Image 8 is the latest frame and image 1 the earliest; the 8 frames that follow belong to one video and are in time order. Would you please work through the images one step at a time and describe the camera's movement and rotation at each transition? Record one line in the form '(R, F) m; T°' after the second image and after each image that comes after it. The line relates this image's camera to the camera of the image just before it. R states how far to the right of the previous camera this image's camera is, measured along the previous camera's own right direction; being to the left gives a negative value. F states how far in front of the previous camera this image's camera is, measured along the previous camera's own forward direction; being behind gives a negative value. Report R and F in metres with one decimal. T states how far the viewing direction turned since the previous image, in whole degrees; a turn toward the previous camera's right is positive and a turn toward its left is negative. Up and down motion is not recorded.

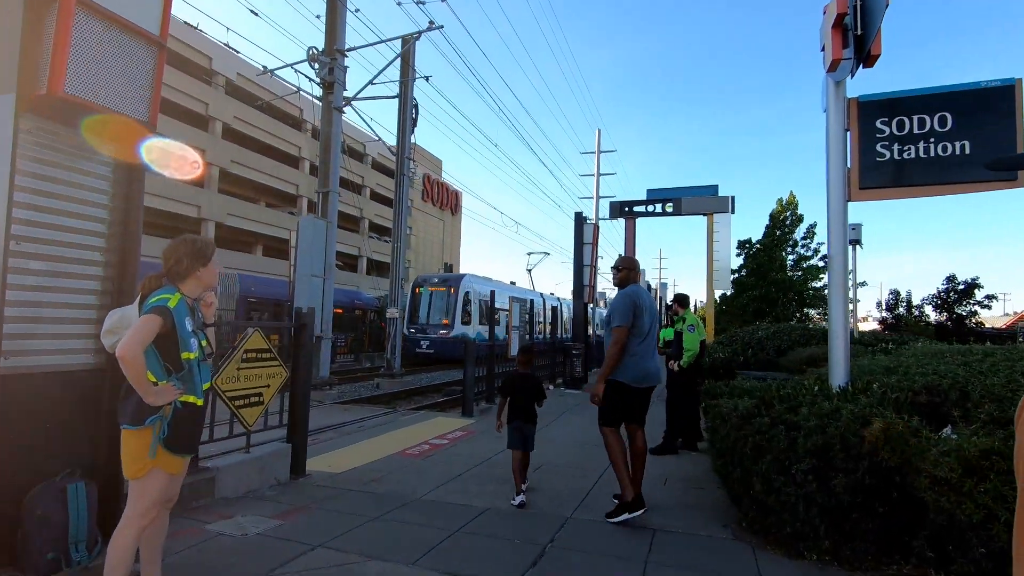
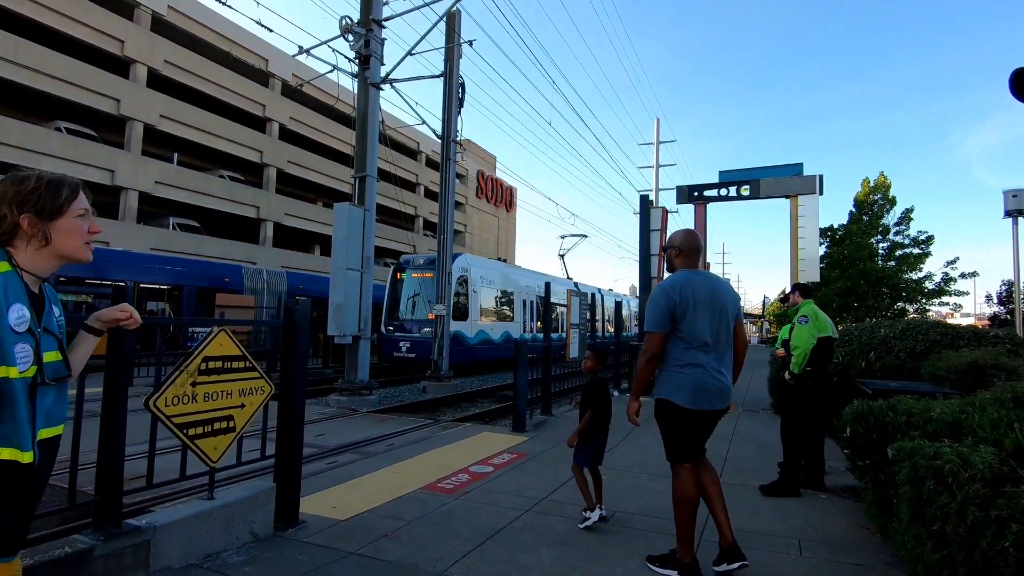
(0.0, +1.5) m; -5°
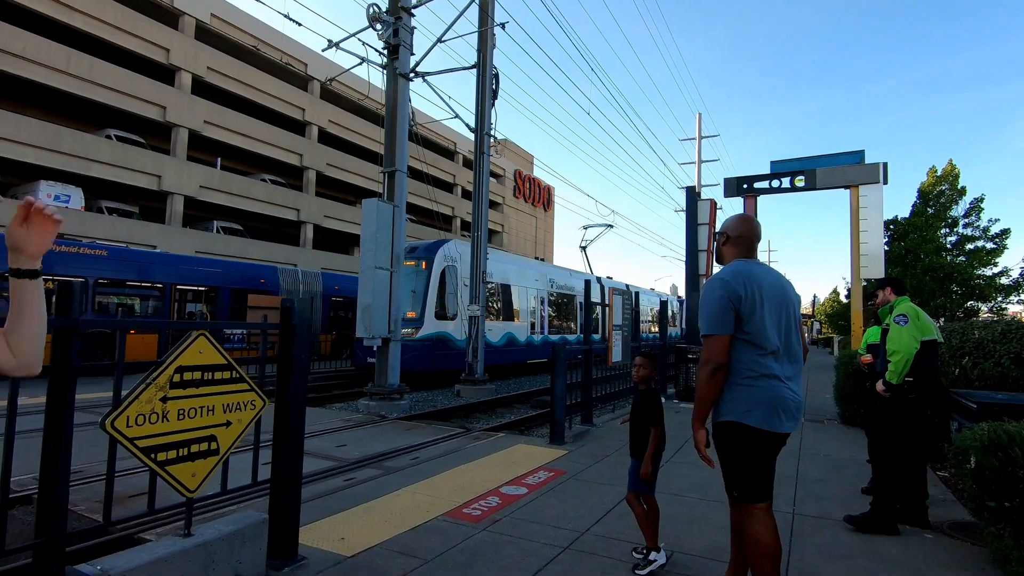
(0.0, +0.7) m; -4°
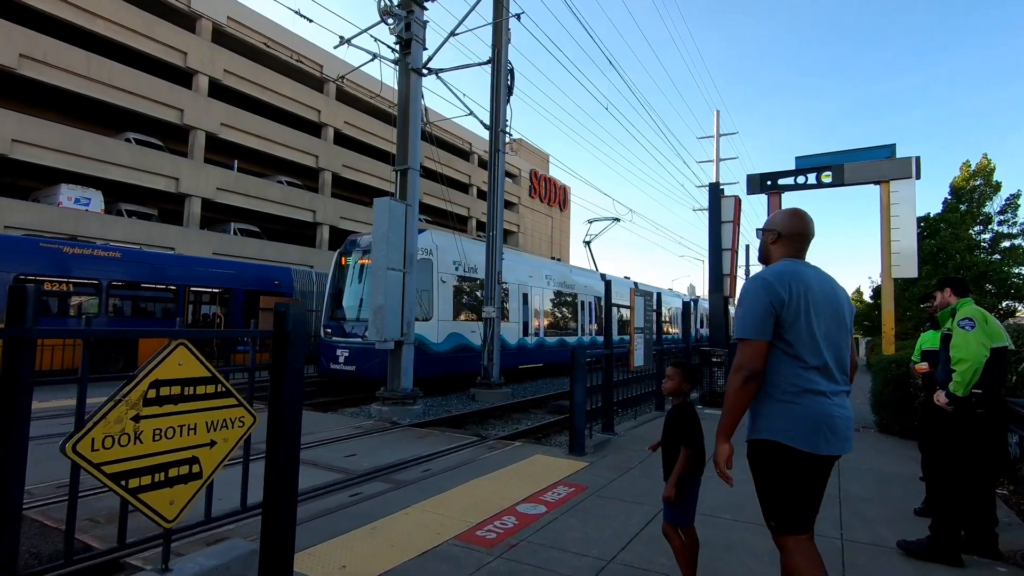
(0.0, +0.4) m; -2°
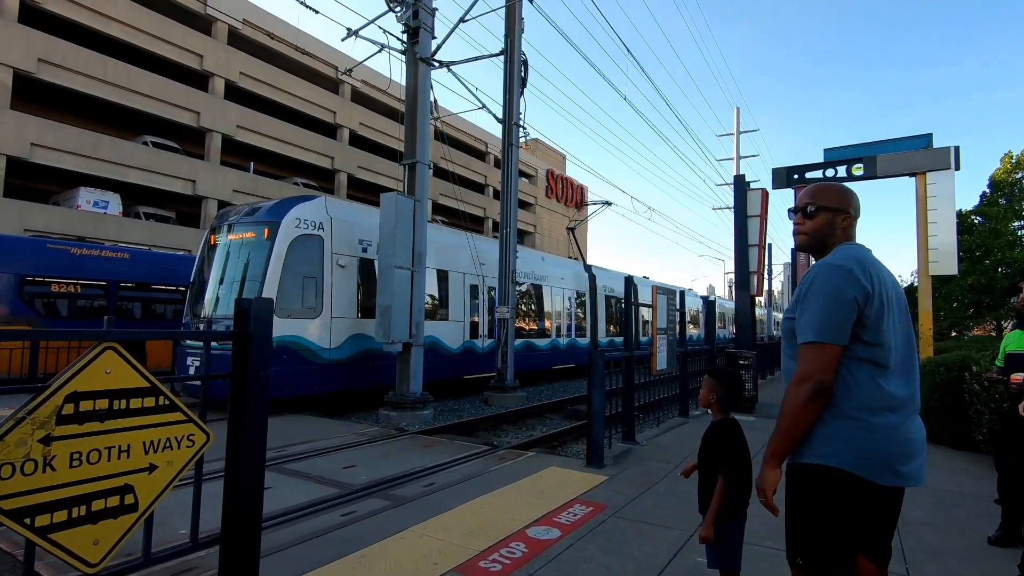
(+0.1, +0.6) m; -2°
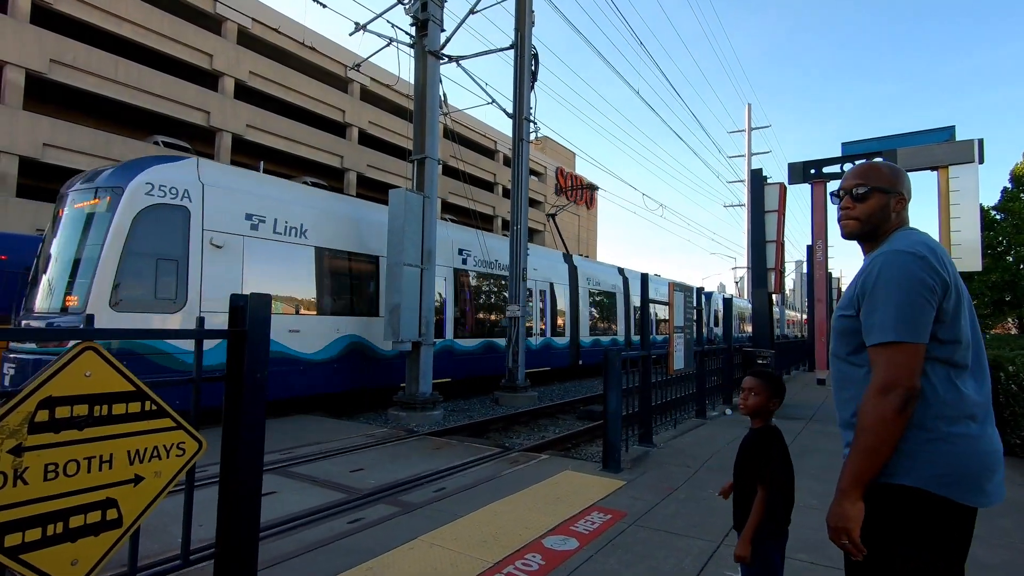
(0.0, +0.2) m; -1°
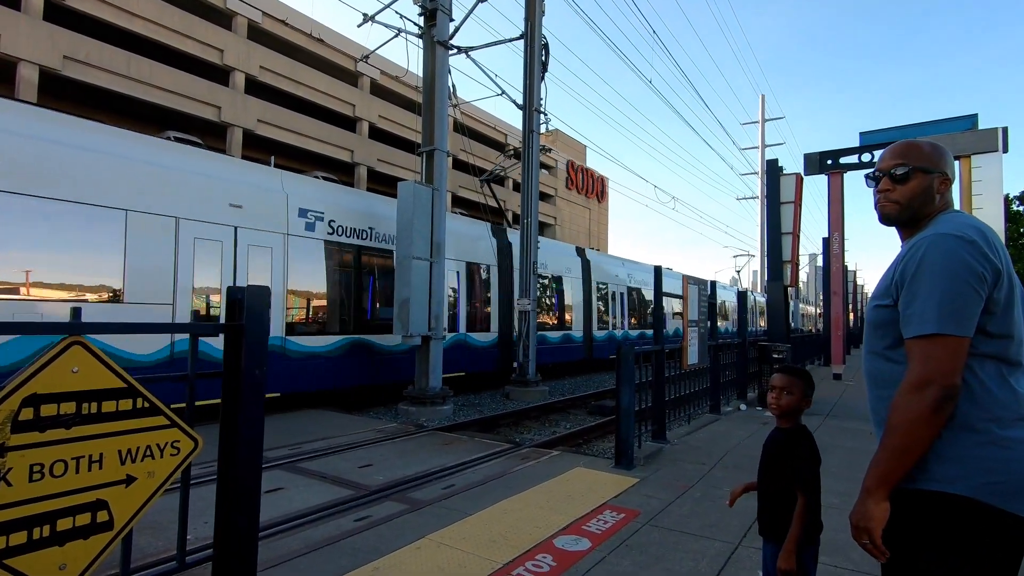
(0.0, +0.1) m; -1°
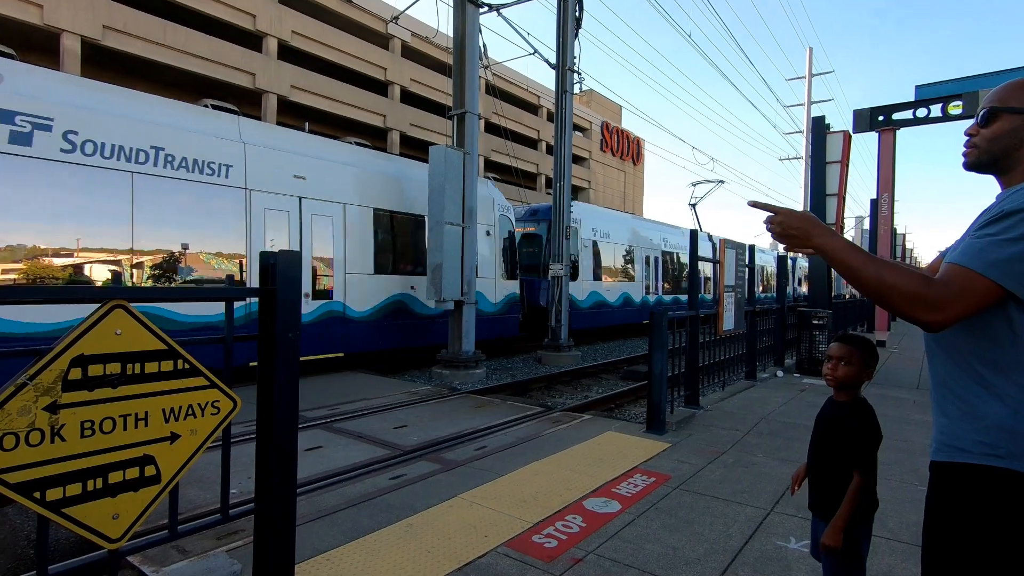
(0.0, 0.0) m; -3°
